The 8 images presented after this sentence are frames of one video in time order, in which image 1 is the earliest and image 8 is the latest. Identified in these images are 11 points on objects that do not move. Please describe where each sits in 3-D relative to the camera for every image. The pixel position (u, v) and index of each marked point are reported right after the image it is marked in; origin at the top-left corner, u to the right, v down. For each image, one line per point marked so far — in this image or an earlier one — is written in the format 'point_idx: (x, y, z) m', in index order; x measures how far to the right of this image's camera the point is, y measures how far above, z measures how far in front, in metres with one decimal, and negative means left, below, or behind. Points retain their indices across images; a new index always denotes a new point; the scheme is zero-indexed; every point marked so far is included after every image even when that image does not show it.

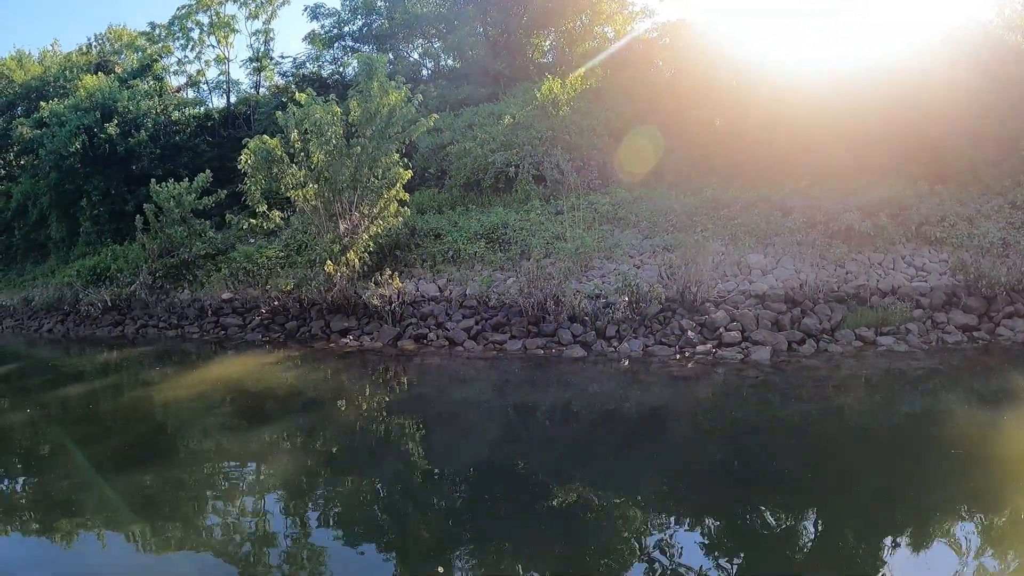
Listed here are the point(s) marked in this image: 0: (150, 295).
0: (-8.8, -0.1, +15.5) m
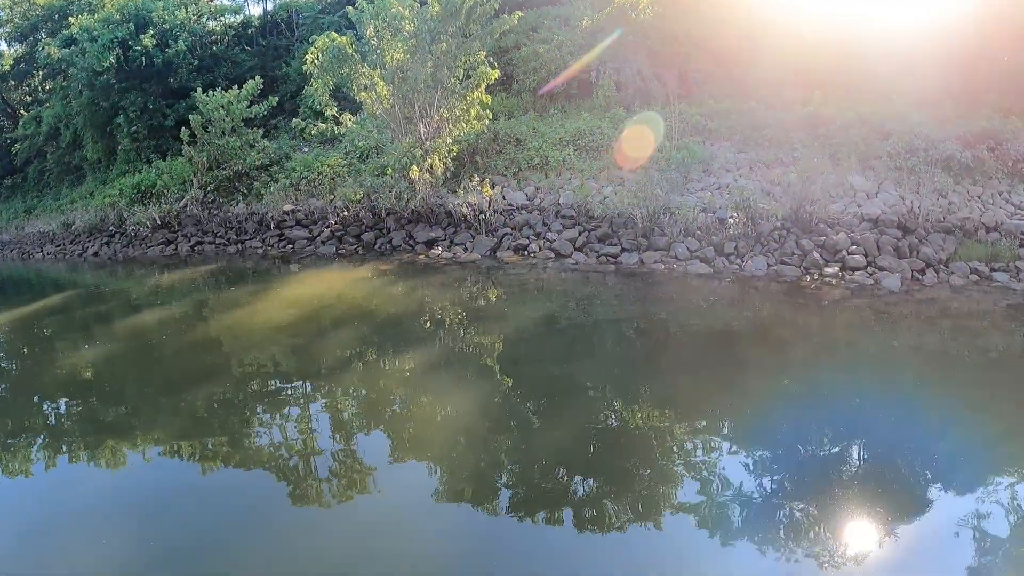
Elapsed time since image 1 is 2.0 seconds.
0: (-7.2, +1.8, +14.6) m
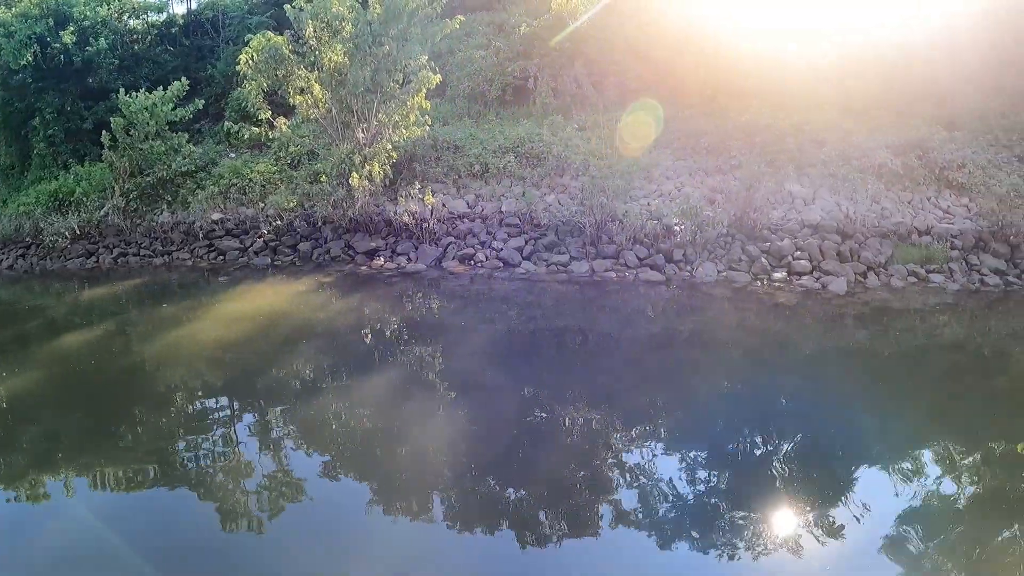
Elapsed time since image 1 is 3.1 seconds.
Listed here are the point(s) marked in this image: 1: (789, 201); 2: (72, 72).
0: (-8.4, +1.5, +13.7) m
1: (+5.9, +1.8, +13.0) m
2: (-13.1, +6.5, +18.8) m
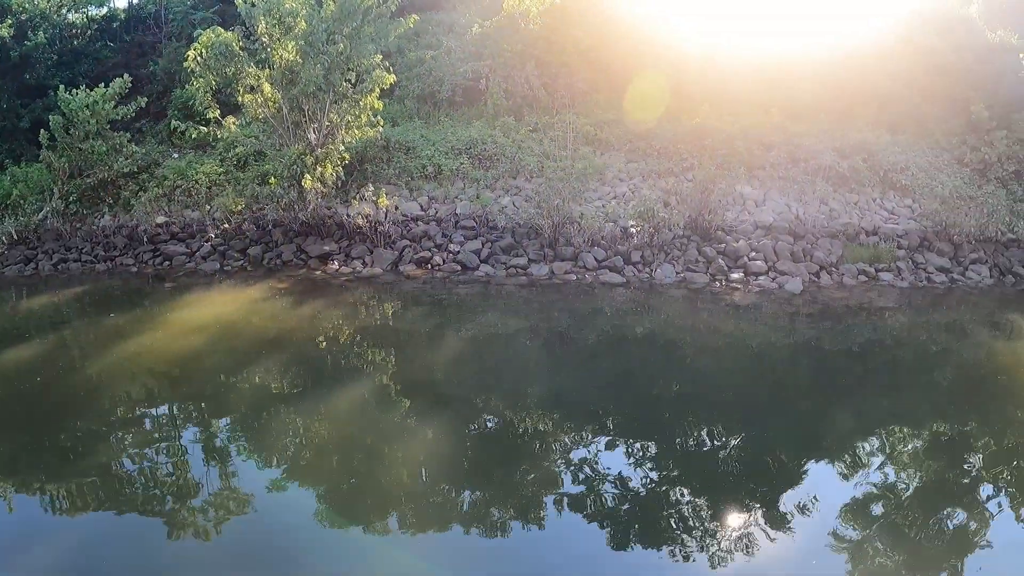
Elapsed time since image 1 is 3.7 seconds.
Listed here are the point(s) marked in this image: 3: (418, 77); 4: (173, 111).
0: (-9.2, +1.3, +13.1) m
1: (+5.0, +1.8, +13.3) m
2: (-14.3, +6.3, +17.9) m
3: (-2.7, +6.7, +20.1) m
4: (-8.9, +5.0, +17.4) m
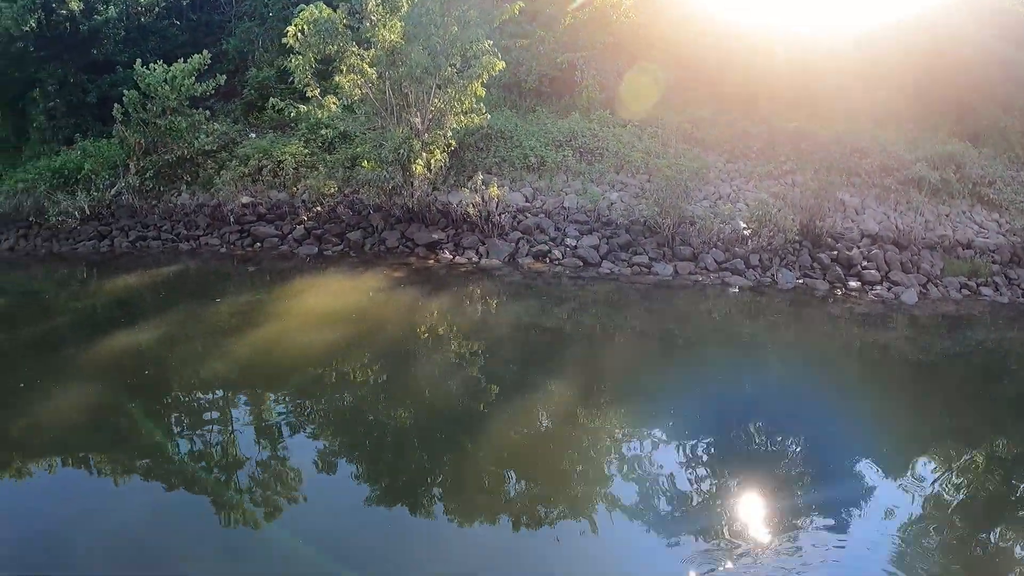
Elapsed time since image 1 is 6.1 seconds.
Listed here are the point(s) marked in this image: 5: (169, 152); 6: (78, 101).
0: (-7.7, +1.8, +12.9) m
1: (+6.5, +1.6, +12.6) m
2: (-12.4, +7.0, +17.9) m
3: (-0.8, +6.9, +19.7) m
4: (-7.1, +5.4, +17.2) m
5: (-7.1, +2.8, +13.1) m
6: (-12.4, +5.3, +18.1) m
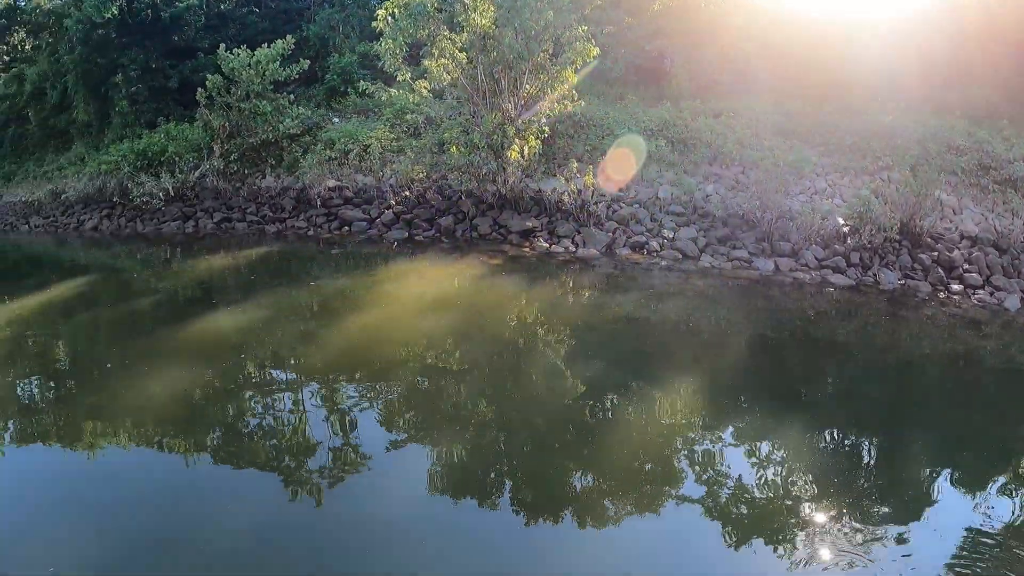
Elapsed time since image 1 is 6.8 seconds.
0: (-6.3, +2.2, +13.3) m
1: (+7.9, +1.5, +12.1) m
2: (-10.5, +7.6, +18.5) m
3: (+1.3, +7.1, +19.5) m
4: (-5.3, +5.8, +17.5) m
5: (-5.6, +3.2, +13.4) m
6: (-10.5, +5.9, +18.8) m
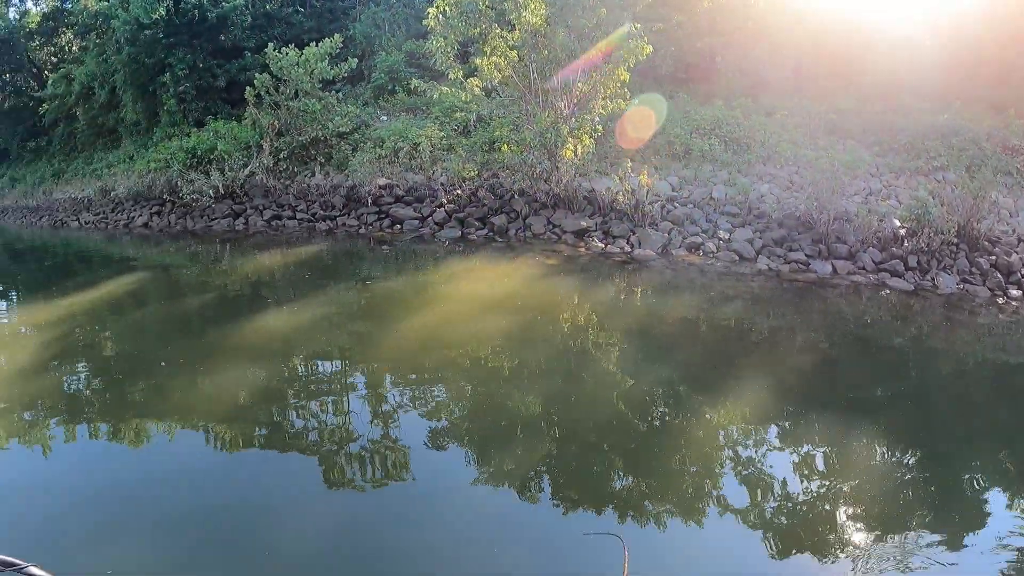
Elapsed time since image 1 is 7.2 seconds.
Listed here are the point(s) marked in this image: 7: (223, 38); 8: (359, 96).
0: (-5.4, +2.3, +13.6) m
1: (+8.7, +1.5, +11.8) m
2: (-9.3, +7.8, +18.9) m
3: (+2.5, +7.2, +19.5) m
4: (-4.2, +5.9, +17.7) m
5: (-4.8, +3.3, +13.7) m
6: (-9.3, +6.1, +19.2) m
7: (-8.9, +7.6, +19.2) m
8: (-4.8, +5.4, +17.9) m
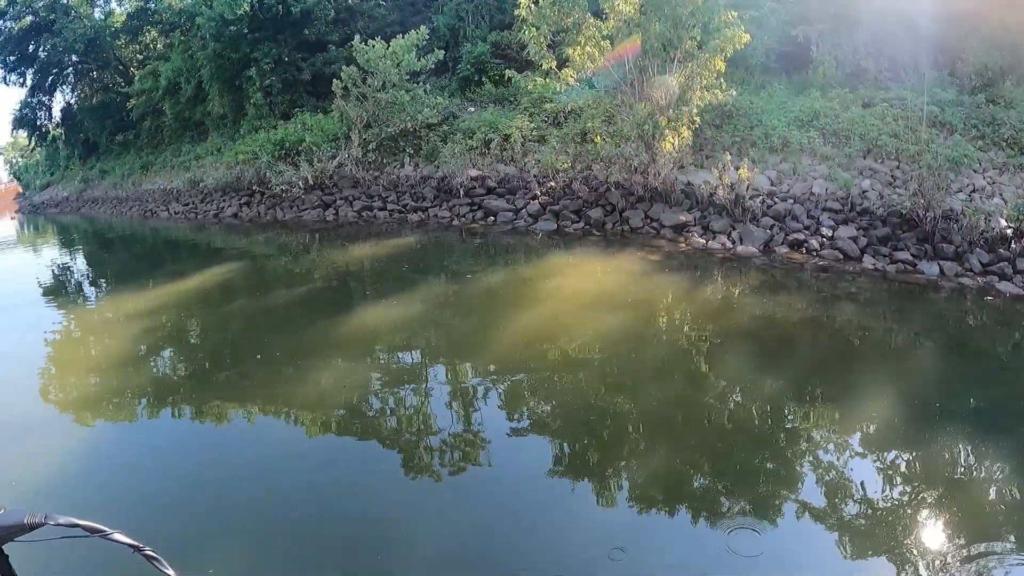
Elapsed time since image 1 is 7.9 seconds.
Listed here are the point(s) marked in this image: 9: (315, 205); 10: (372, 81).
0: (-3.7, +2.6, +14.1) m
1: (+10.2, +1.4, +11.2) m
2: (-7.0, +8.2, +19.7) m
3: (+4.7, +7.4, +19.3) m
4: (-2.1, +6.3, +18.1) m
5: (-3.0, +3.6, +14.1) m
6: (-7.1, +6.6, +20.0) m
7: (-6.6, +8.1, +20.0) m
8: (-2.7, +5.7, +18.4) m
9: (-4.7, +1.9, +14.2) m
10: (-3.3, +4.5, +13.9) m
